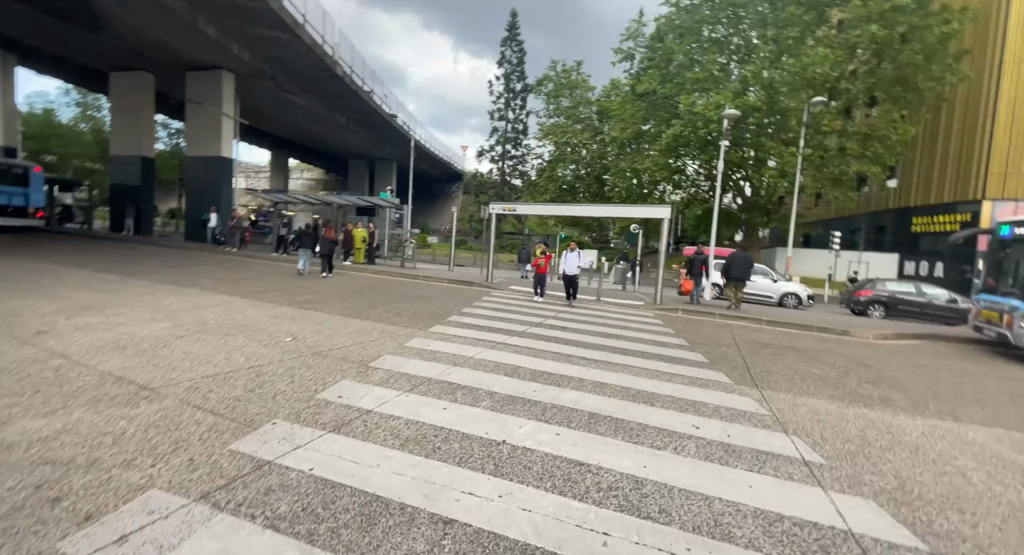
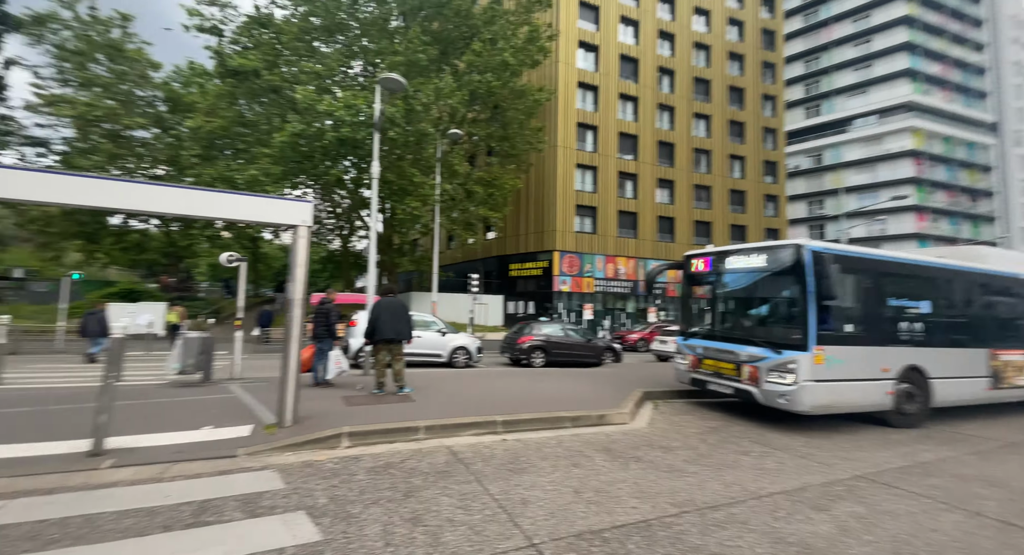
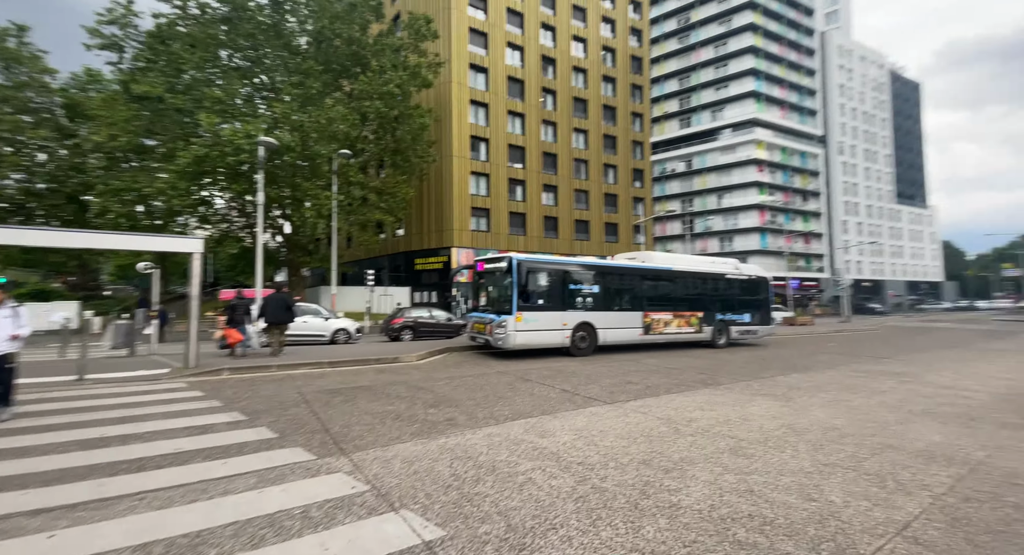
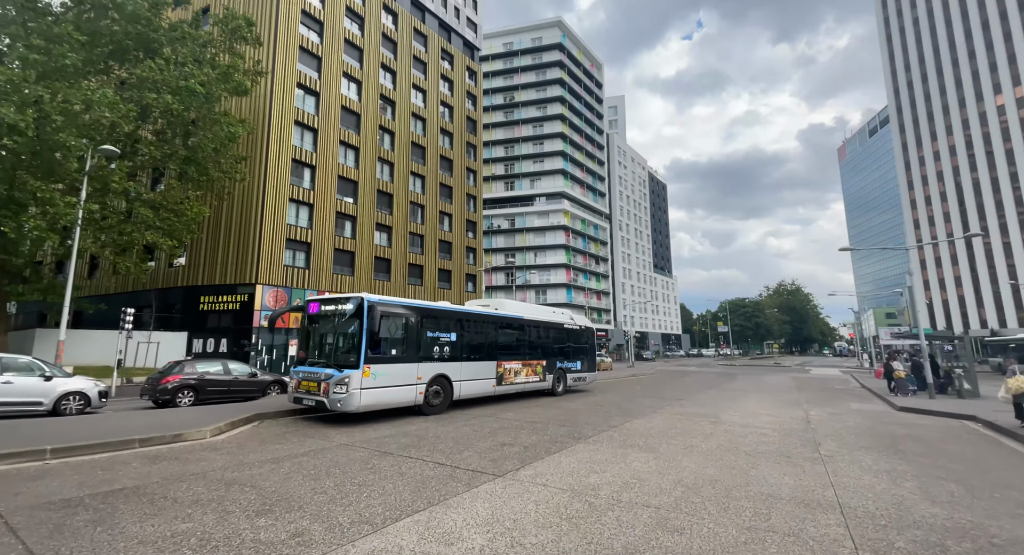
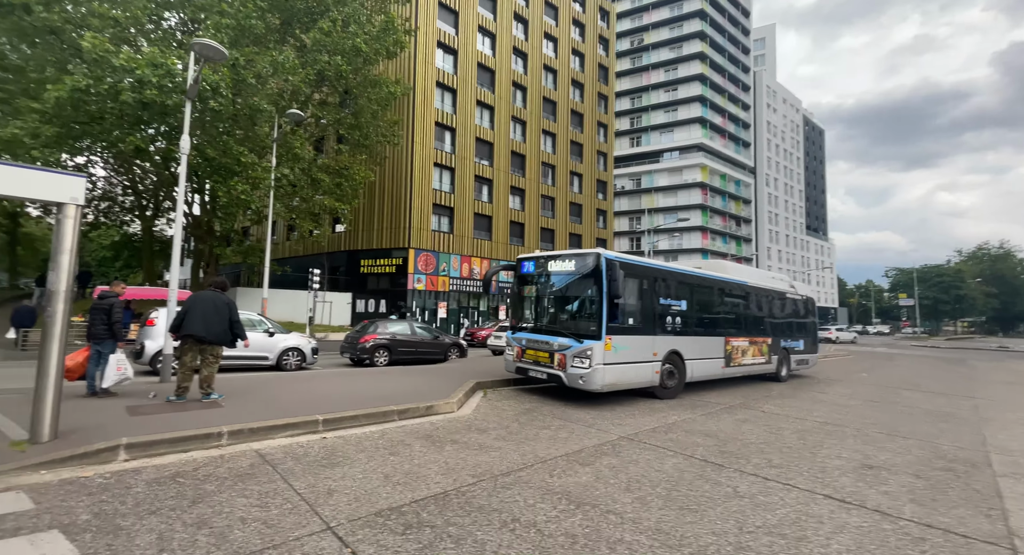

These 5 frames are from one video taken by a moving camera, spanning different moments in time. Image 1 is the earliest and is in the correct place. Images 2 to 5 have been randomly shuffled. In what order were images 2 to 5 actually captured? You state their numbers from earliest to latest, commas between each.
3, 4, 5, 2
